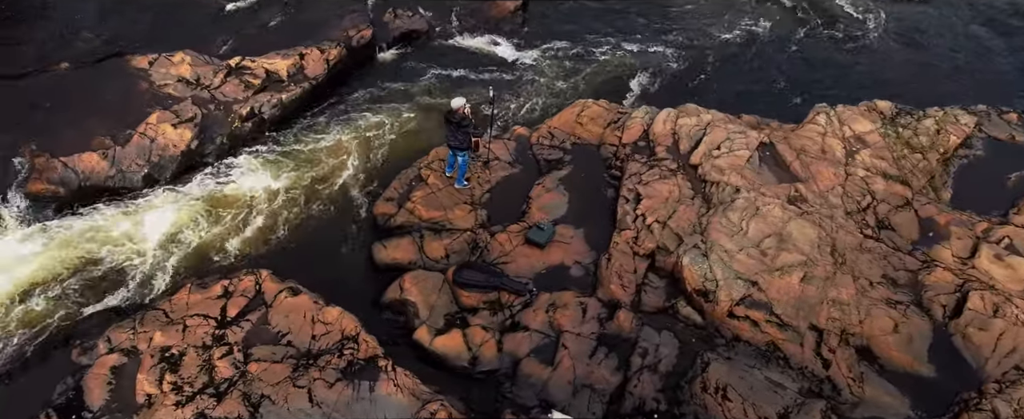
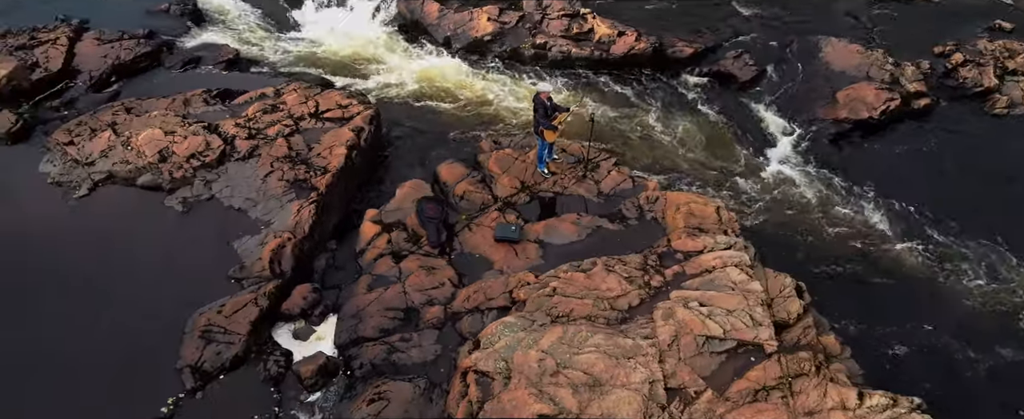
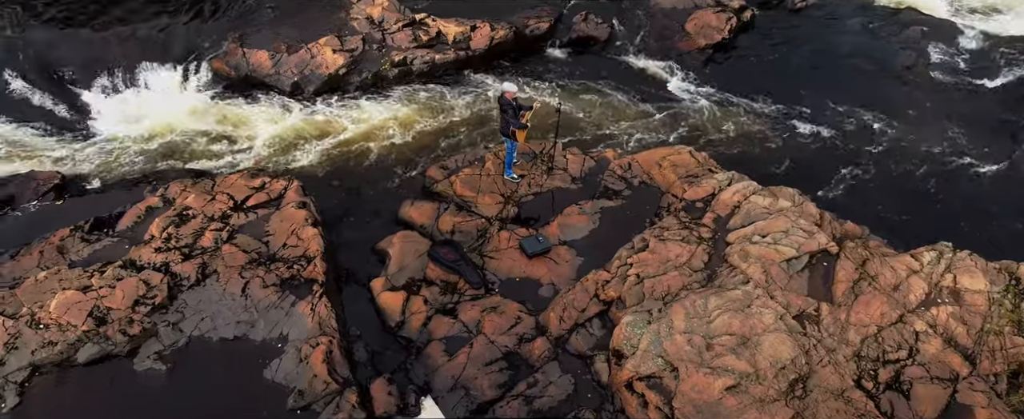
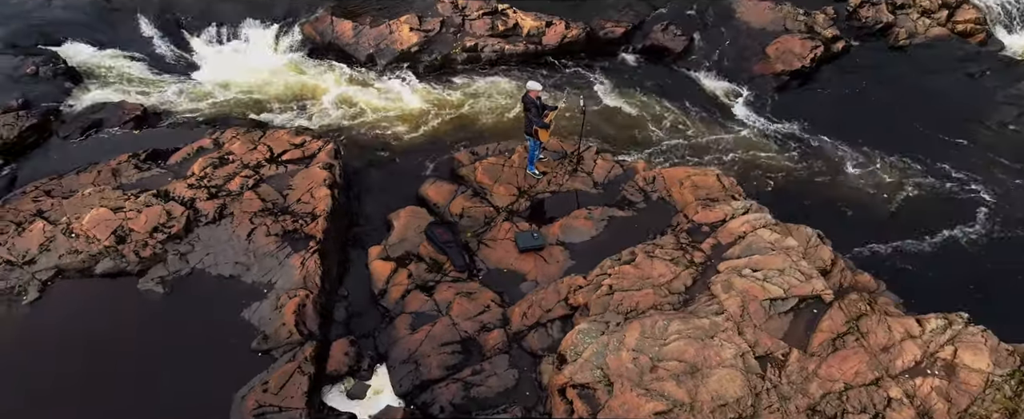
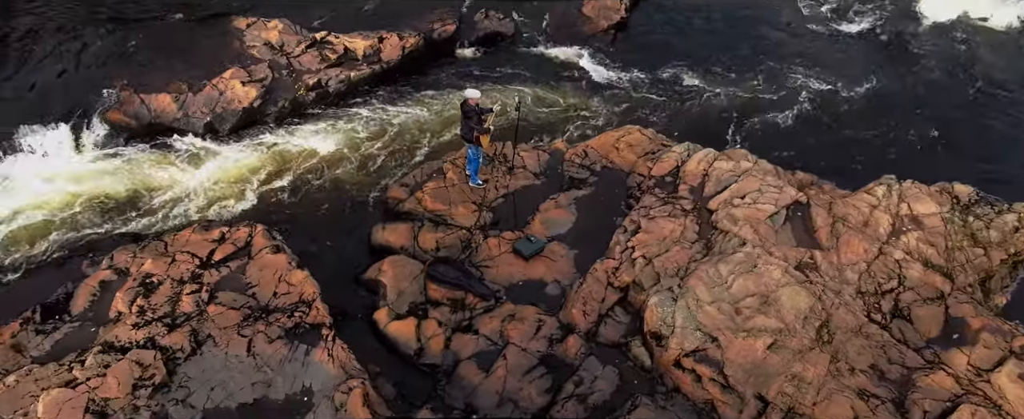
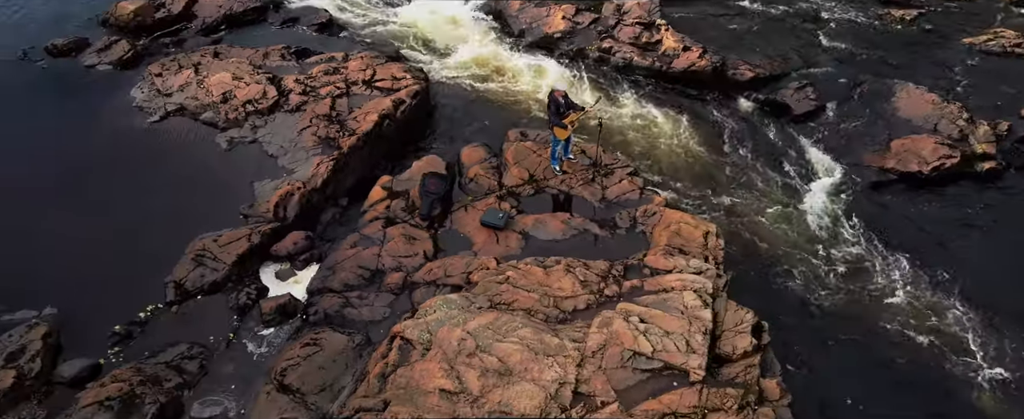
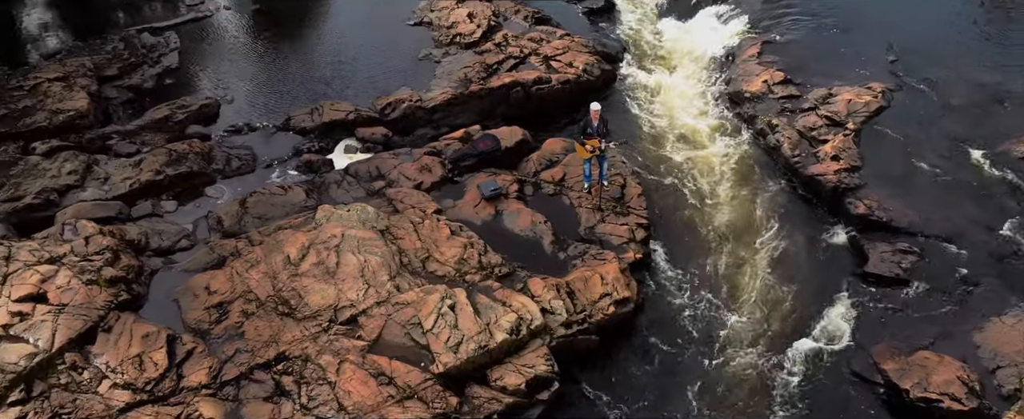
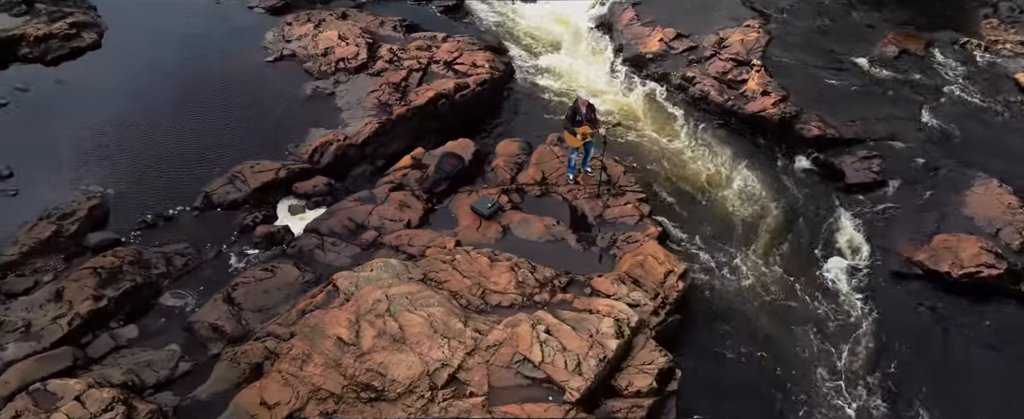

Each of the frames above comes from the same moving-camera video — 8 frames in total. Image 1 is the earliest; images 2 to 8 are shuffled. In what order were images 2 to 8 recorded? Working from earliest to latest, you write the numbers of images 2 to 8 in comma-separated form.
5, 3, 4, 2, 6, 8, 7
